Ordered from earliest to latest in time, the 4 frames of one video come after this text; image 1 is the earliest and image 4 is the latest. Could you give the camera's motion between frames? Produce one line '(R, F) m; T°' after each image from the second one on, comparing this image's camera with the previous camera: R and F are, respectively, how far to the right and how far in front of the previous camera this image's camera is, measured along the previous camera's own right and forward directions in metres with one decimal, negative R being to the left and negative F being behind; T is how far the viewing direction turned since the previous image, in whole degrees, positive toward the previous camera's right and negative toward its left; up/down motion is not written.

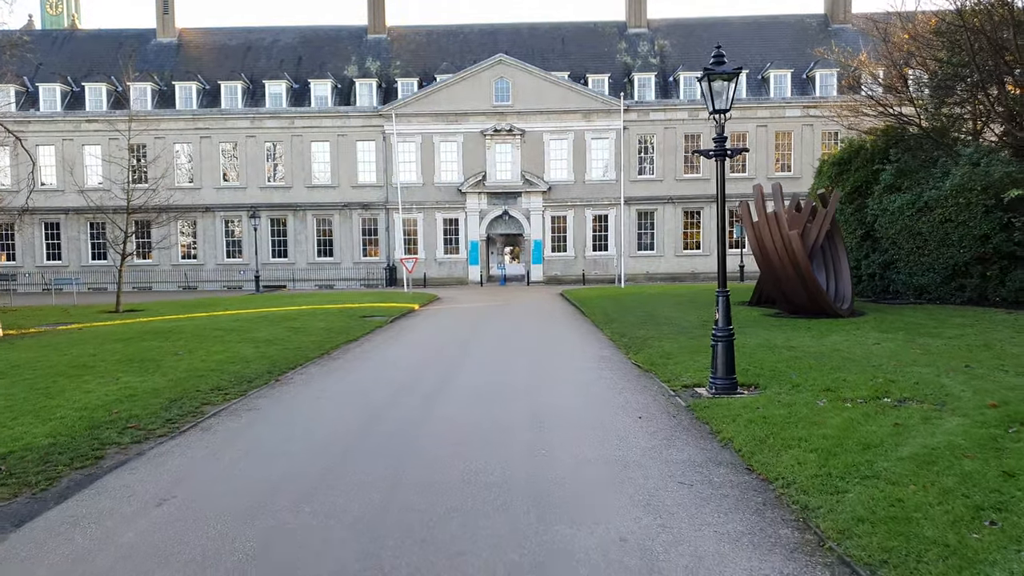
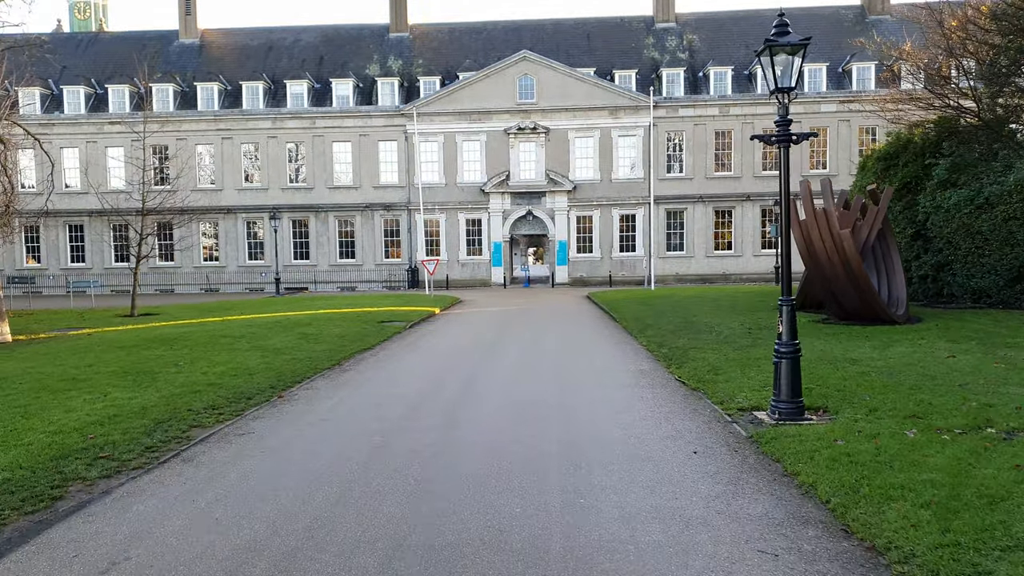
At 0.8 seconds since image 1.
(0.0, +1.1) m; -2°
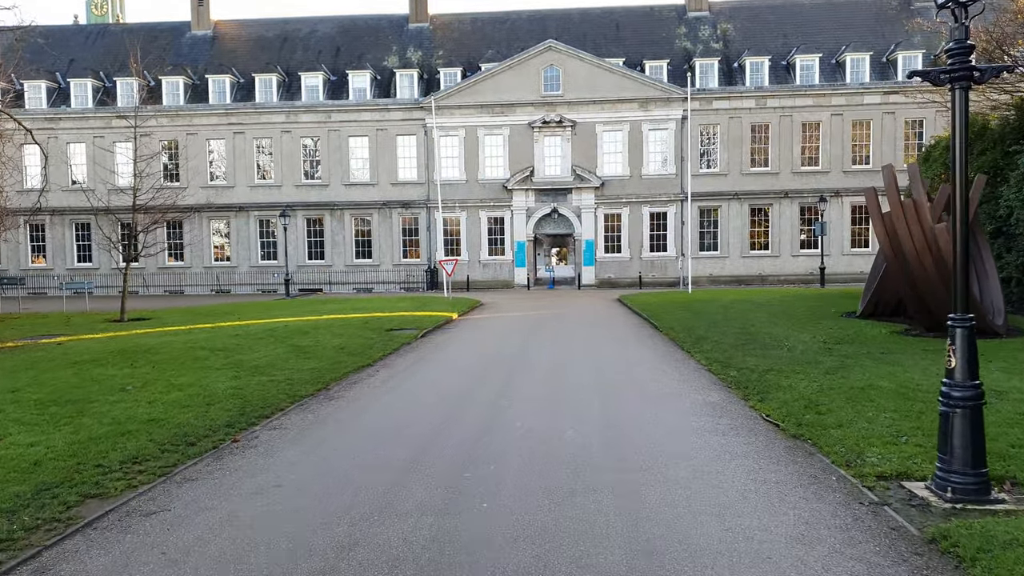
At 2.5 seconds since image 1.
(-0.1, +2.3) m; -2°
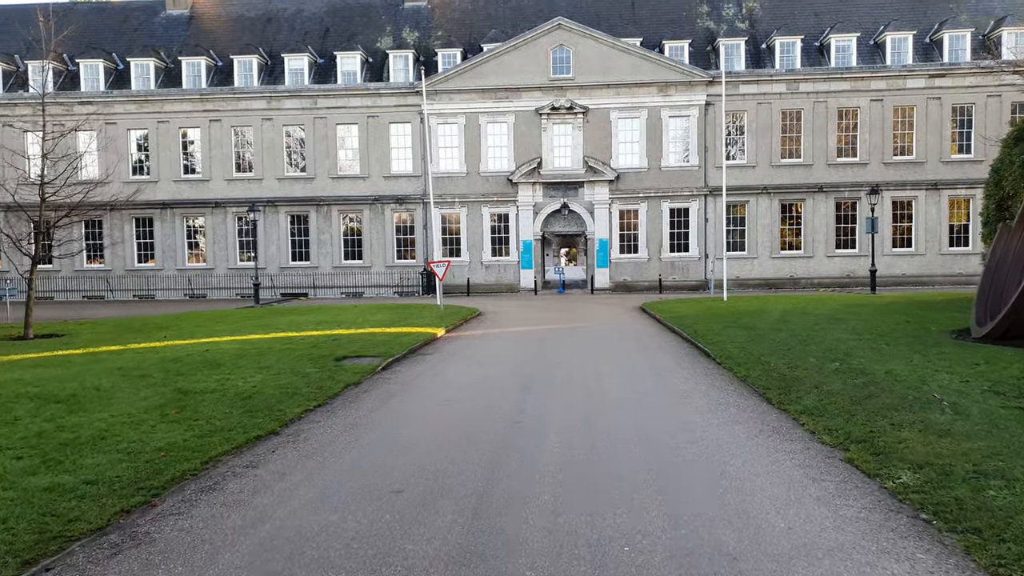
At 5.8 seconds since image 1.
(+0.2, +4.3) m; -1°
